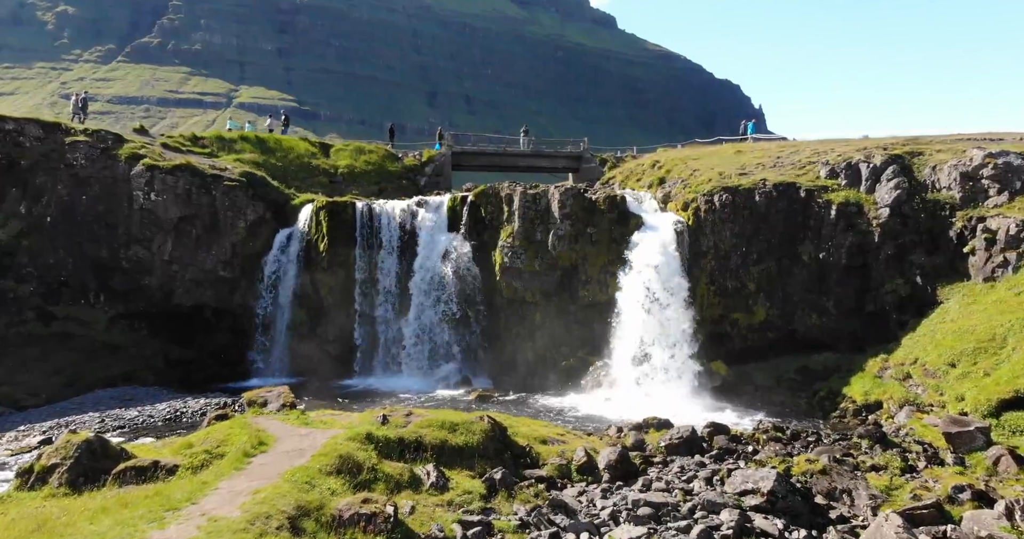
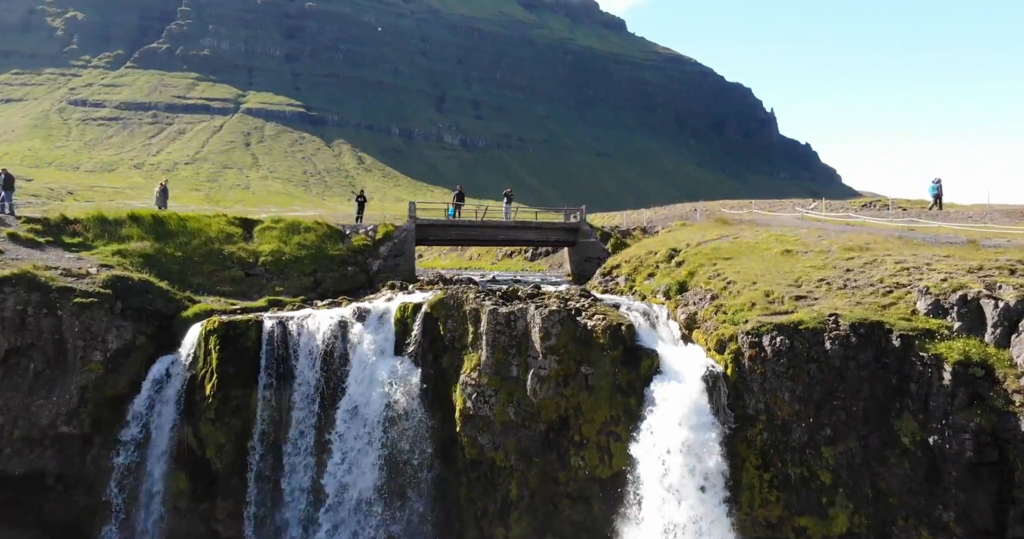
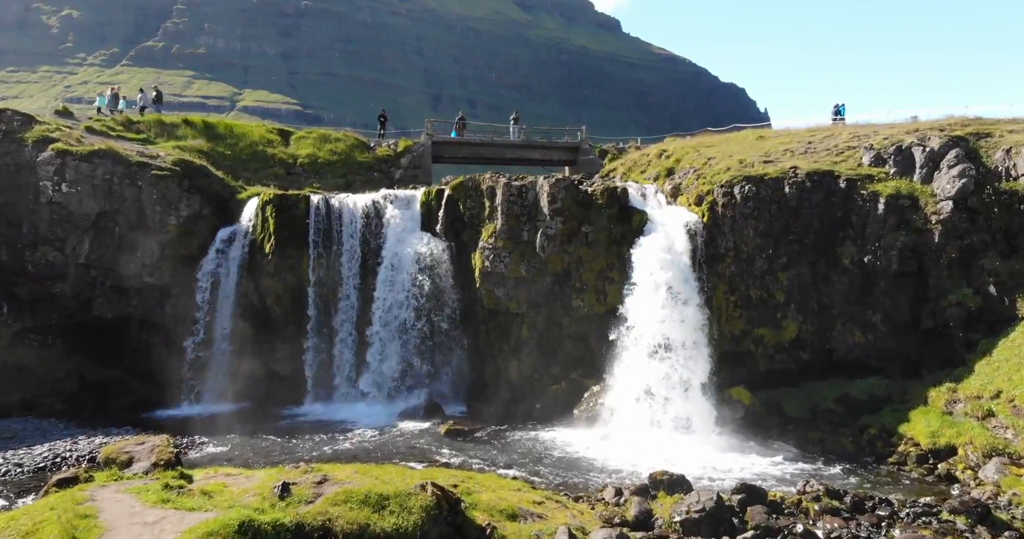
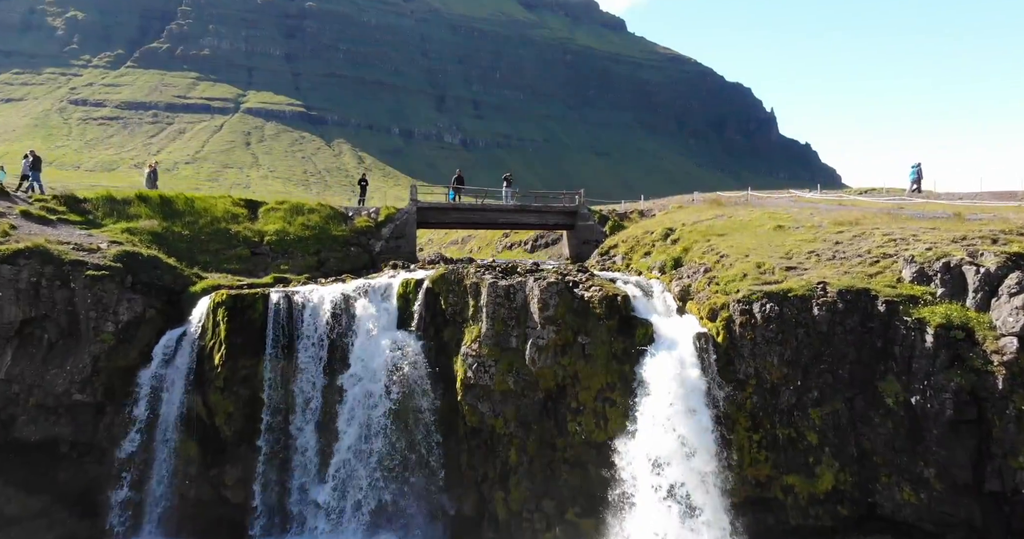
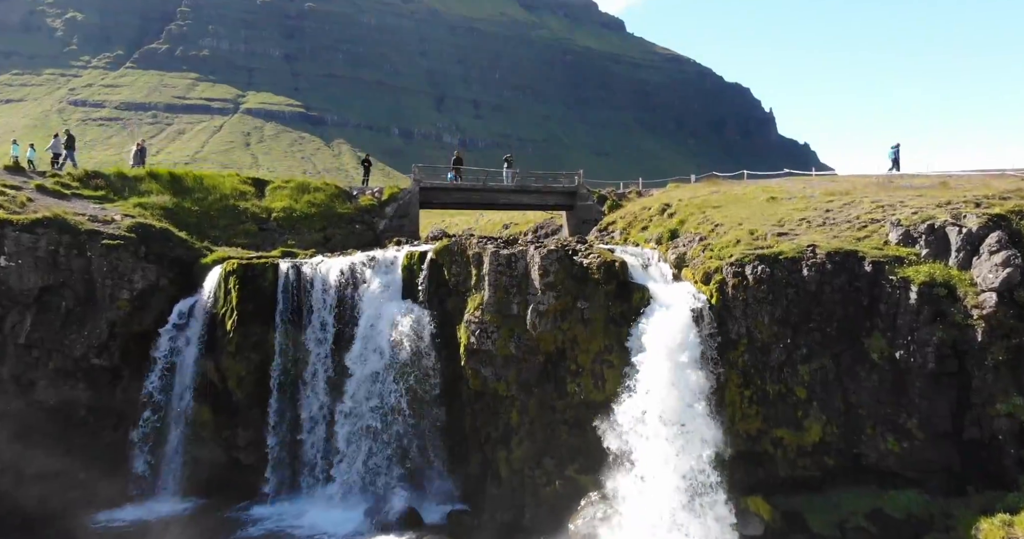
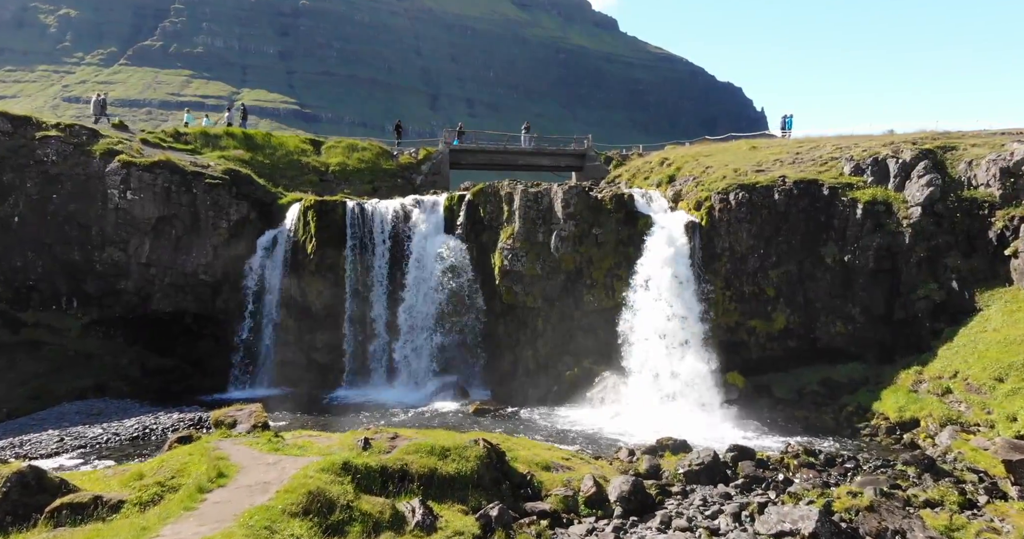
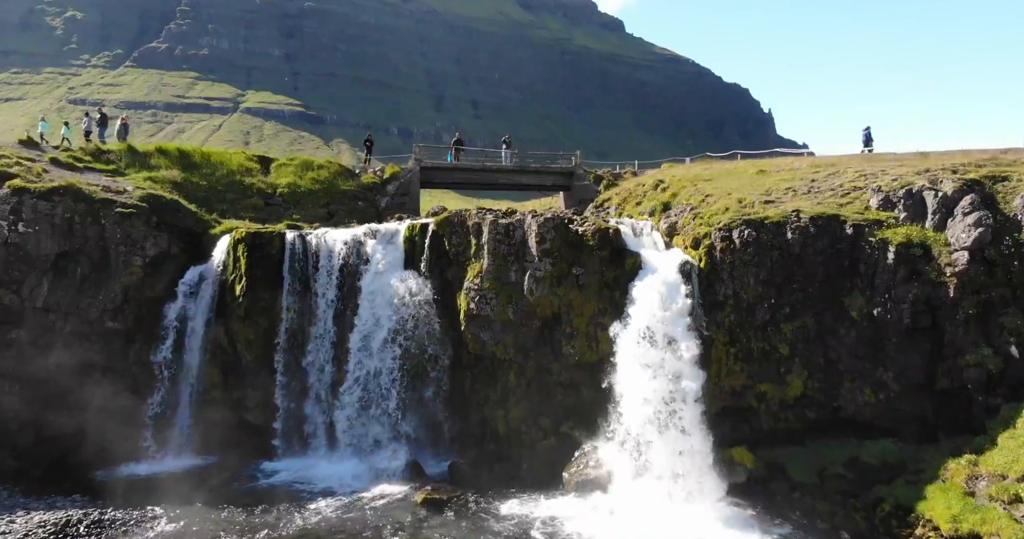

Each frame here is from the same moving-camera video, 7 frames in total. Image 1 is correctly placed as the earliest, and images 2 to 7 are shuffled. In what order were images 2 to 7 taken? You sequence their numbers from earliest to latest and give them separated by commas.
6, 3, 7, 5, 4, 2
